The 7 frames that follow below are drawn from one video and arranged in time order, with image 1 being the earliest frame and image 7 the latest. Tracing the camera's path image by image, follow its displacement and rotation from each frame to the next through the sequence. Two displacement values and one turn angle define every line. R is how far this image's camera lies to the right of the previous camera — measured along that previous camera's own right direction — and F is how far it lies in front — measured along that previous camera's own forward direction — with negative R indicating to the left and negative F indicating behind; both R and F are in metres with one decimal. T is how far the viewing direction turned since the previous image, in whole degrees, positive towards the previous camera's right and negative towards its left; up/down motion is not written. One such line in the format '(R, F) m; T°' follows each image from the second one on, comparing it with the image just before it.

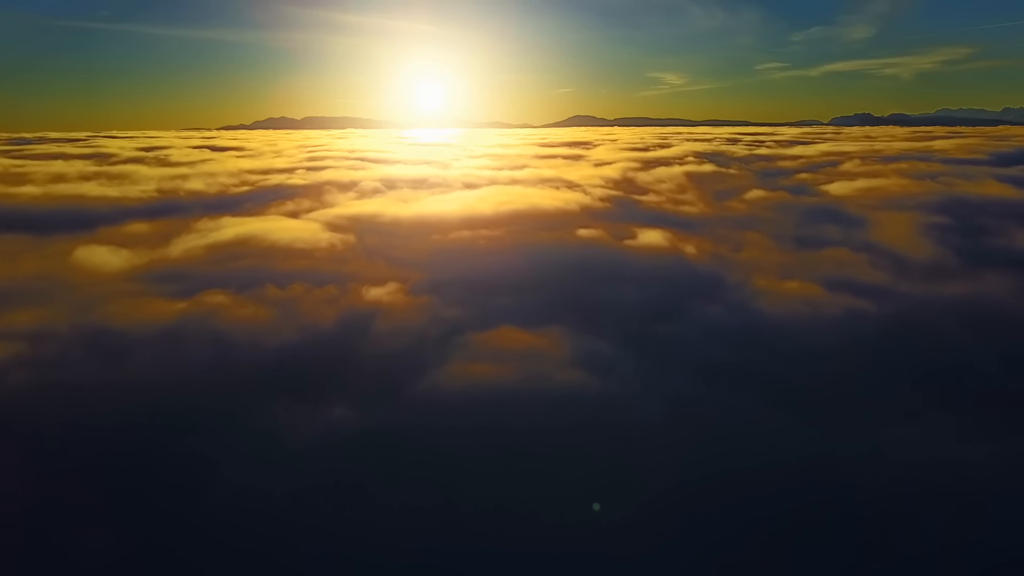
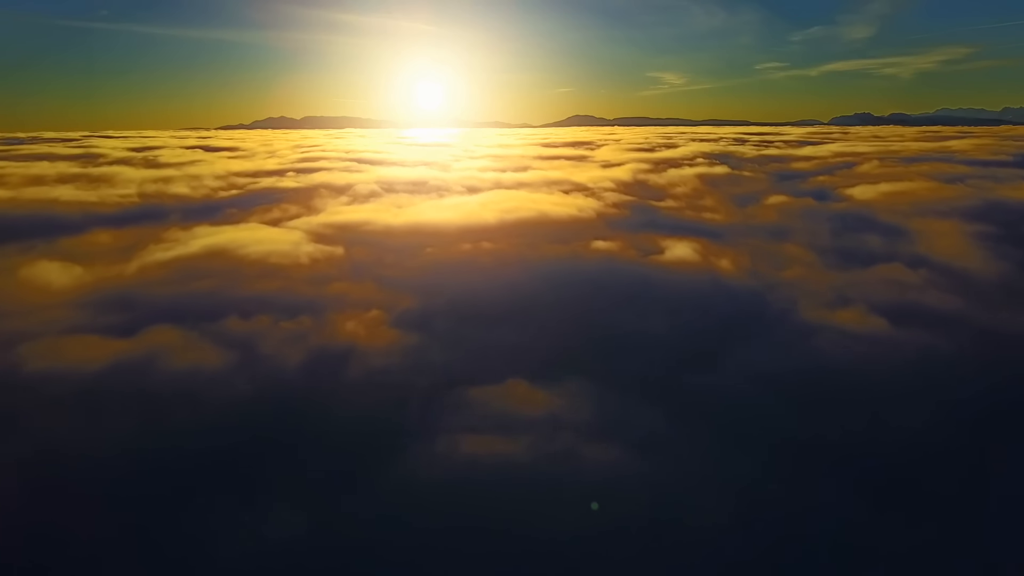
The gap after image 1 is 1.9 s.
(-0.3, +3.8) m; 0°
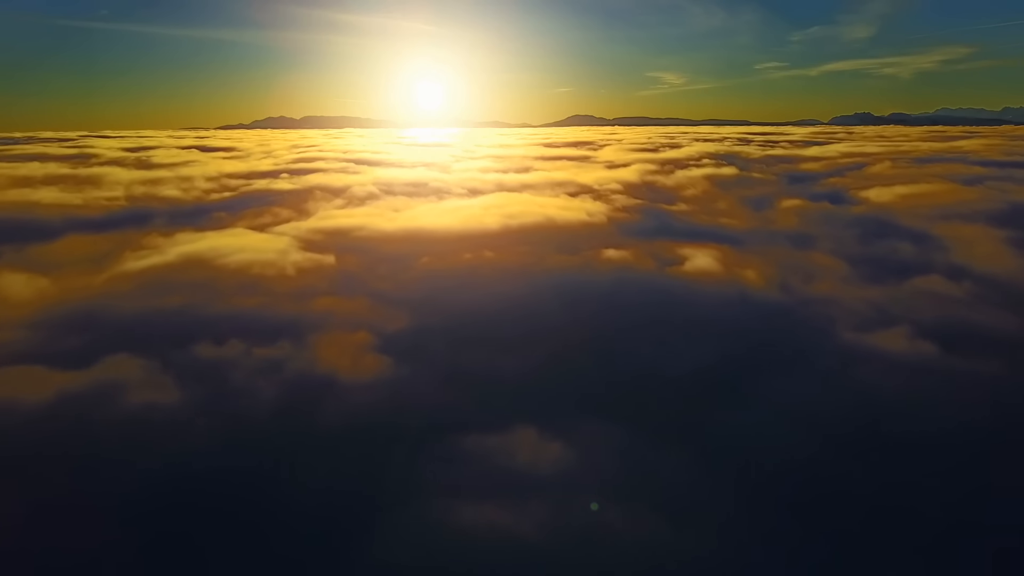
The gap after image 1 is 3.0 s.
(-0.2, +2.3) m; 0°
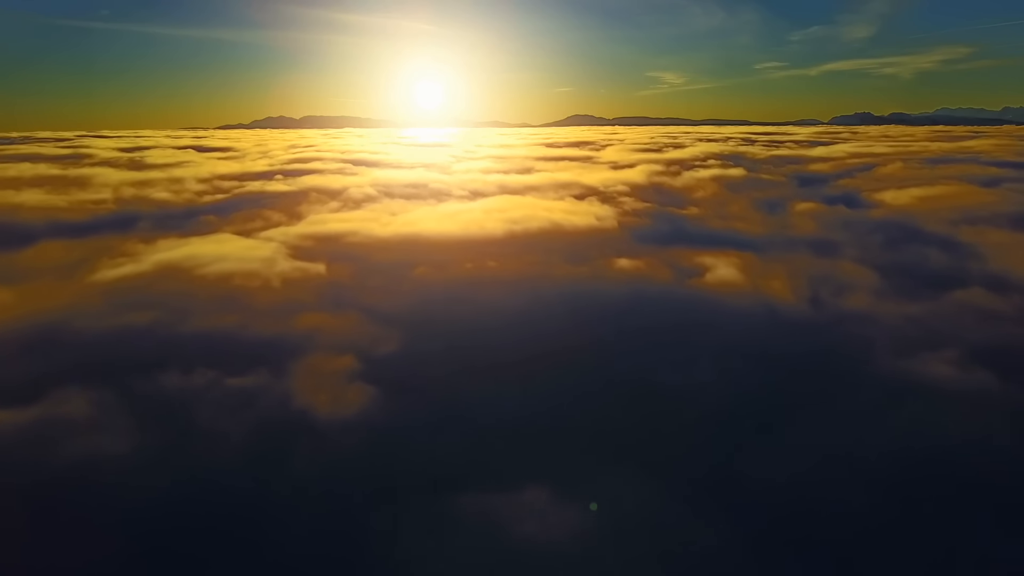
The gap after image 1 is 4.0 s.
(-0.2, +2.0) m; 0°
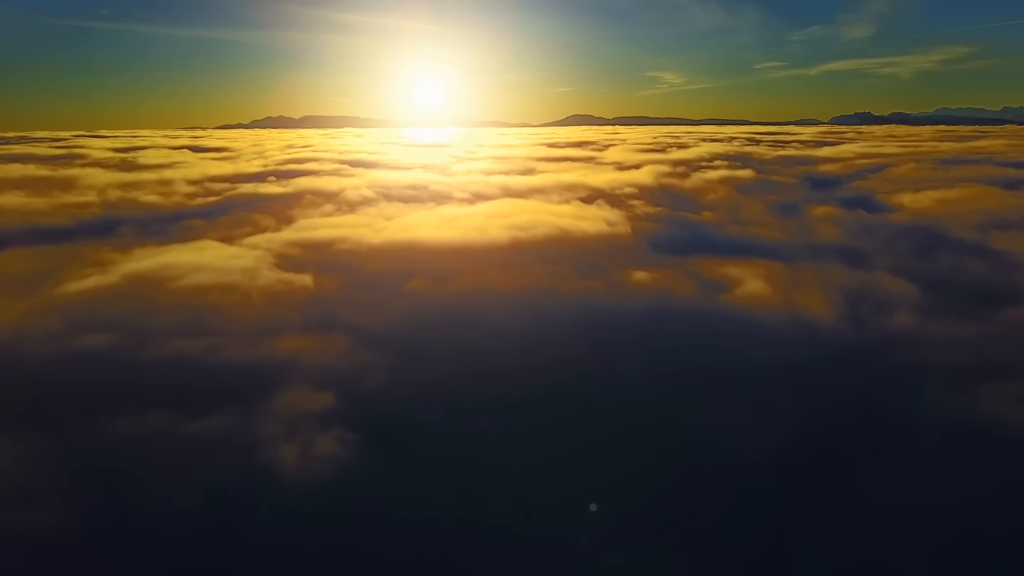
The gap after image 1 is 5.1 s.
(-0.2, +2.2) m; 0°
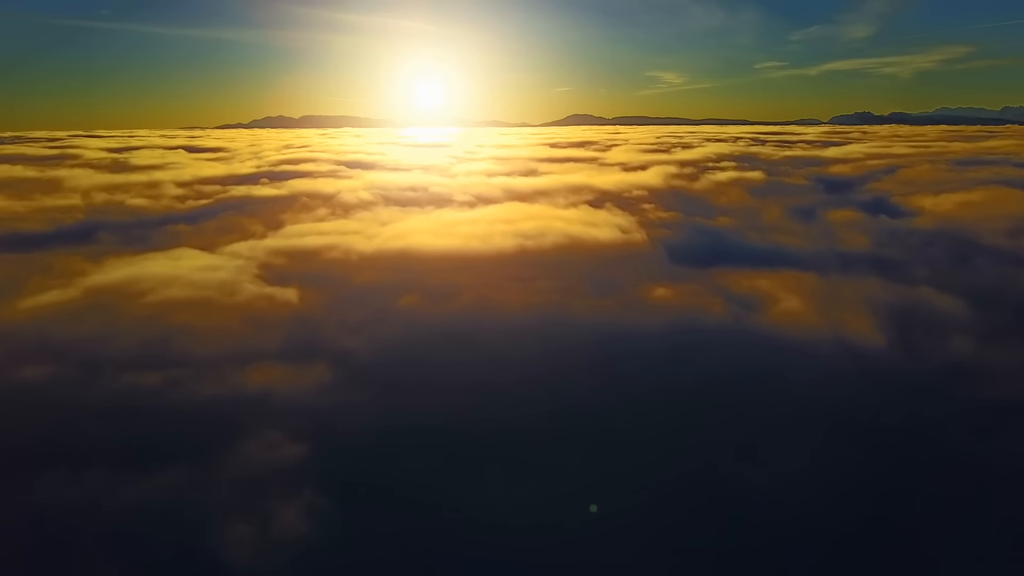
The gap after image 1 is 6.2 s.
(-0.2, +2.2) m; 0°
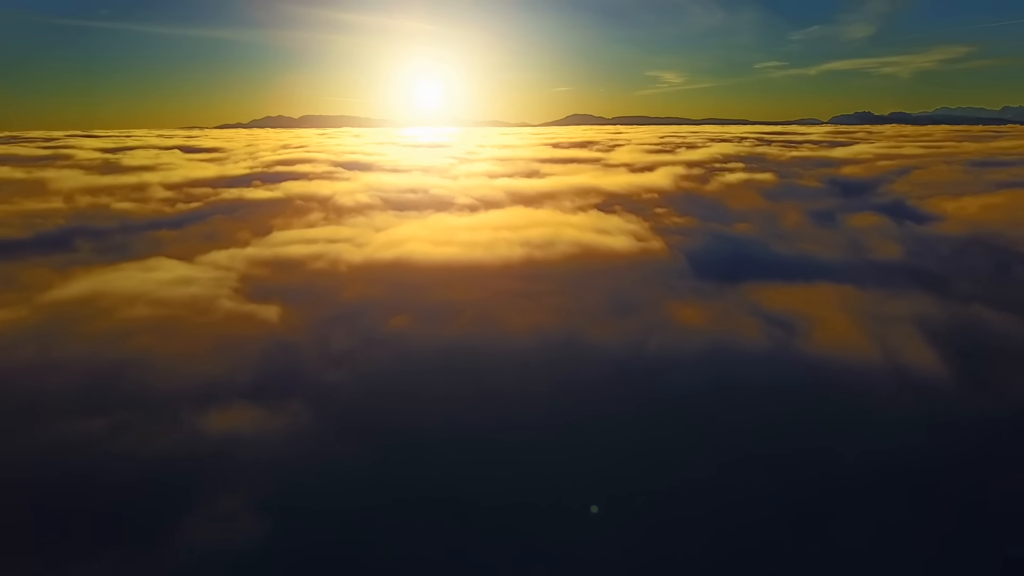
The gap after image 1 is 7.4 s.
(-0.2, +2.2) m; 0°
